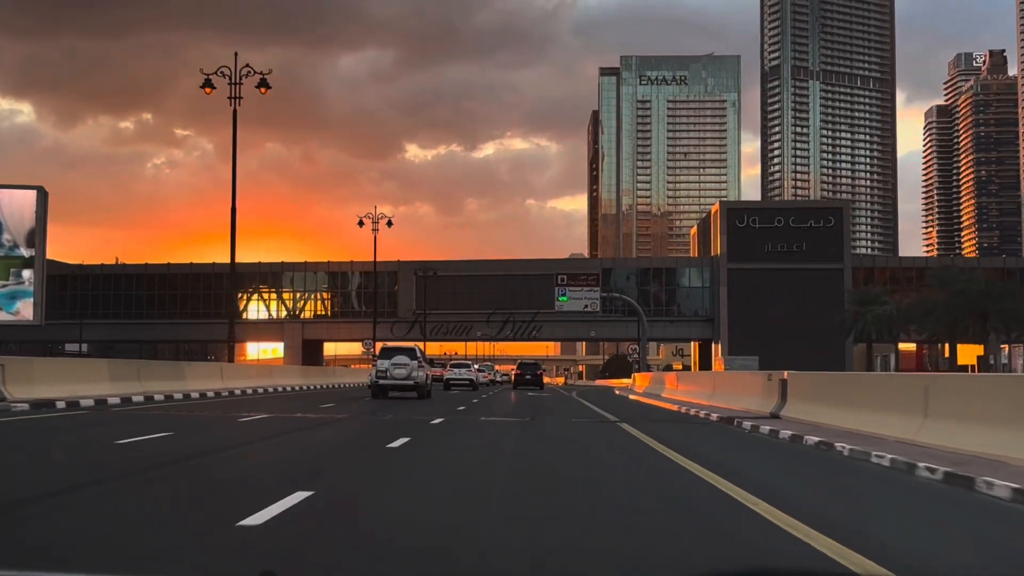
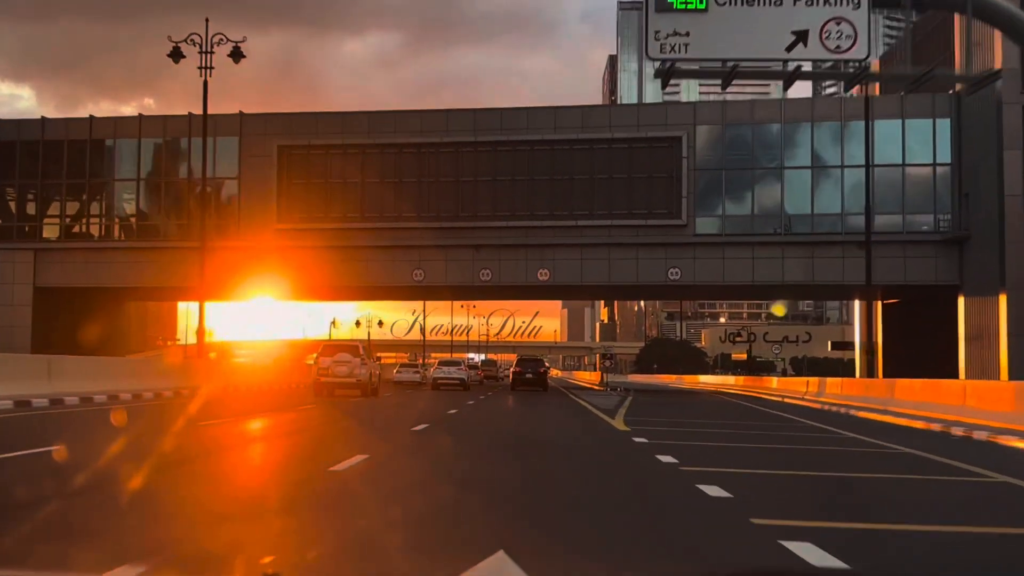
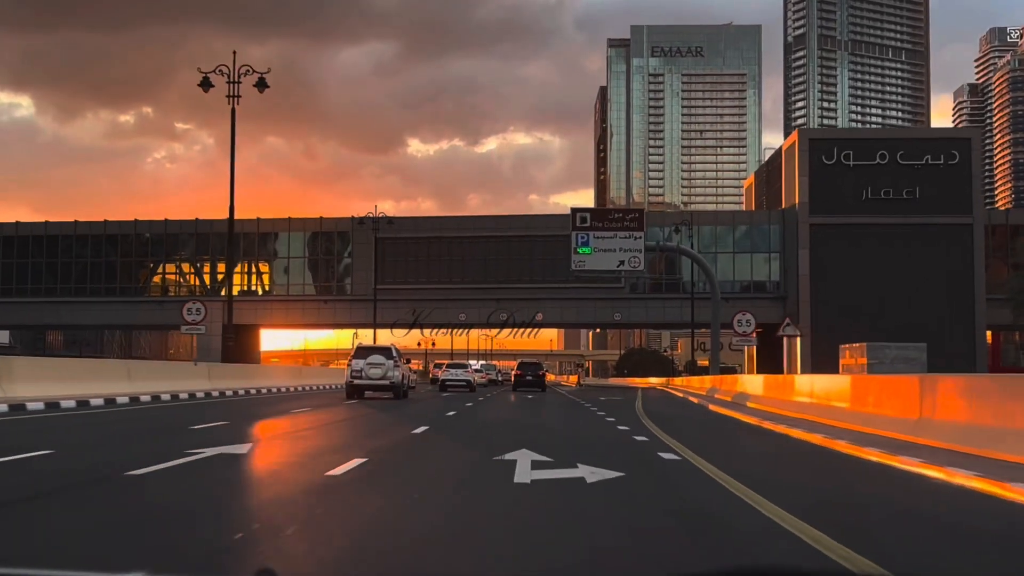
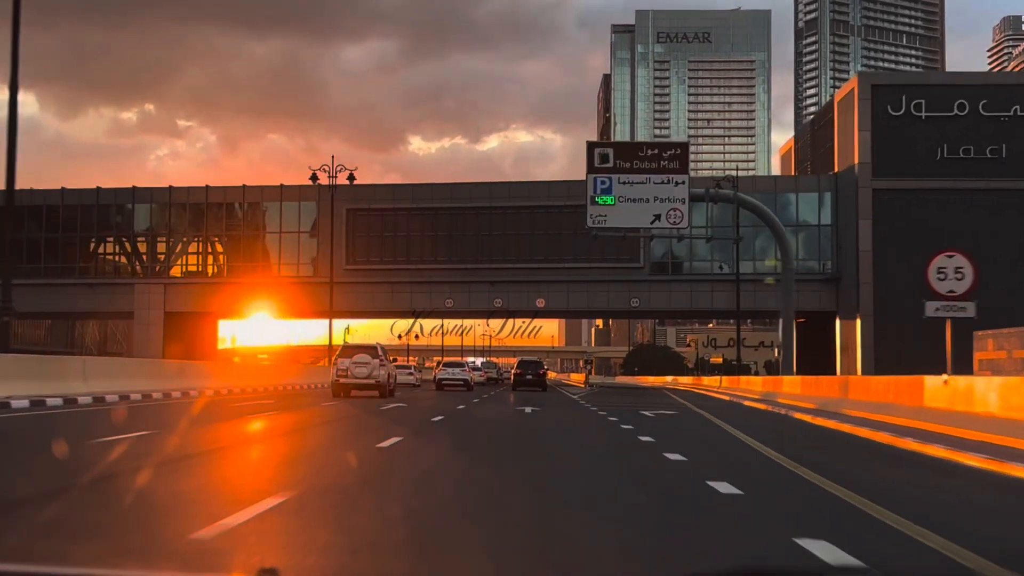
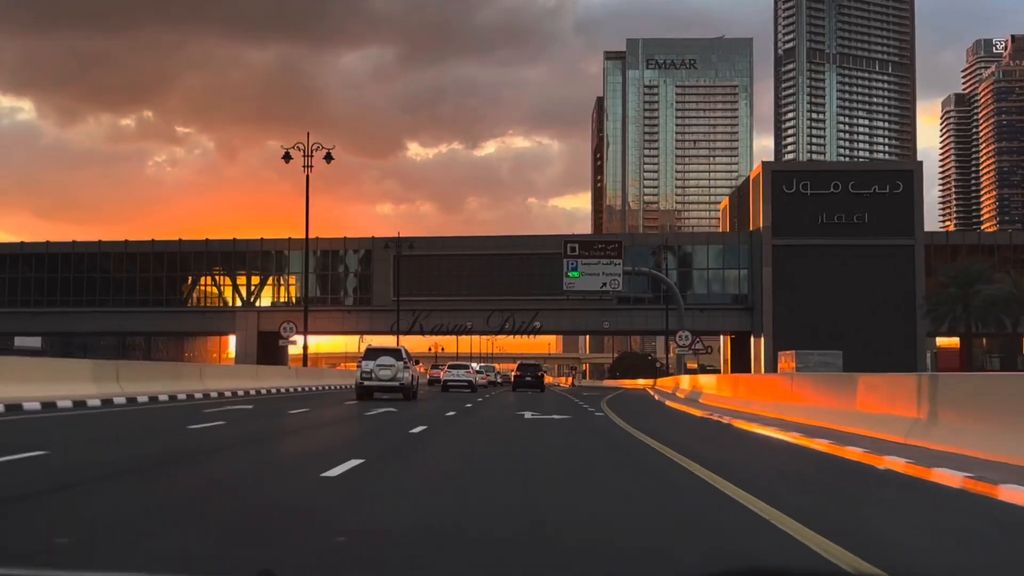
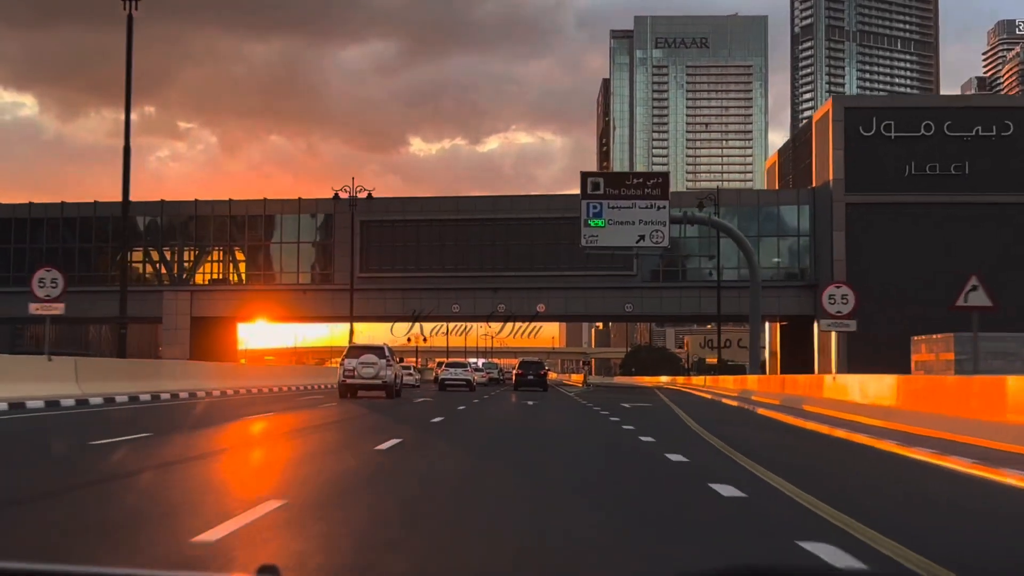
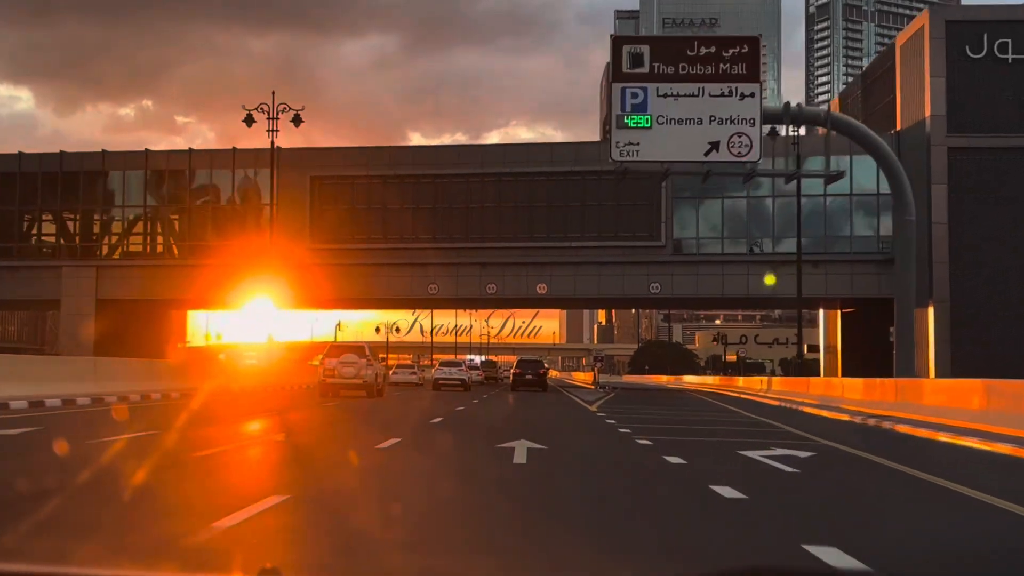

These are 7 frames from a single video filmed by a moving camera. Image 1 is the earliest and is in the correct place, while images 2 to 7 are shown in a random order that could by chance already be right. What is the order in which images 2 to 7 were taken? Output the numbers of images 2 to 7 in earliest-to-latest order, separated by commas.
5, 3, 6, 4, 7, 2
